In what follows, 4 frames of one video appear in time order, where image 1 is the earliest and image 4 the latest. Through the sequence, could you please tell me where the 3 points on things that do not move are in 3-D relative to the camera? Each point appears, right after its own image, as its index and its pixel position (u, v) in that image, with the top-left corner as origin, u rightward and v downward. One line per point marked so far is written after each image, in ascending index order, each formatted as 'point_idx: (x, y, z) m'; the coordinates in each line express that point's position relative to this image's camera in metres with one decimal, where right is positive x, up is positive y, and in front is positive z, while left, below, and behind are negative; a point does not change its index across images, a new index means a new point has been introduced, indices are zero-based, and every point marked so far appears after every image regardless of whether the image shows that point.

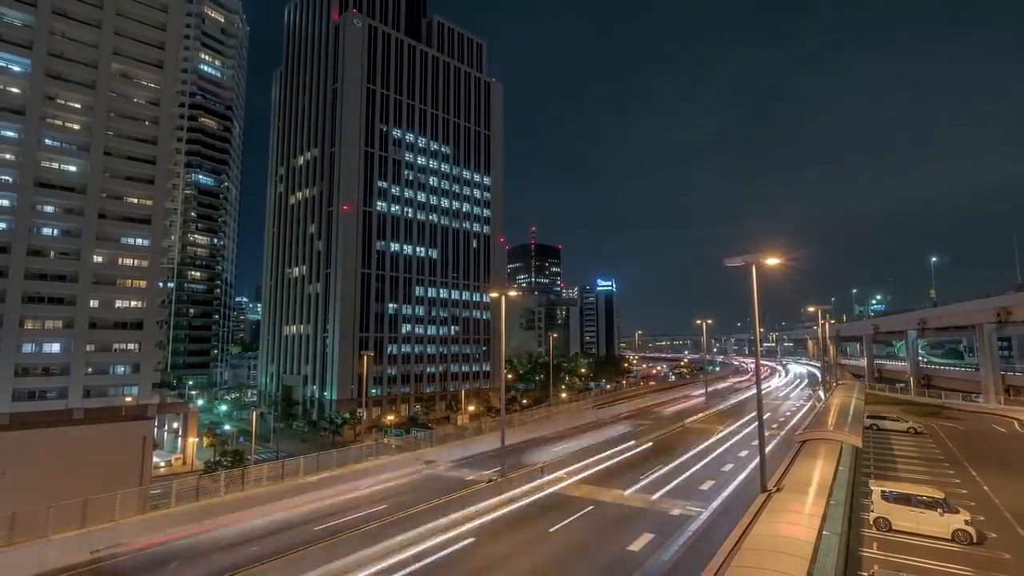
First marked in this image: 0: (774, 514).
0: (+10.4, -8.9, +18.4) m
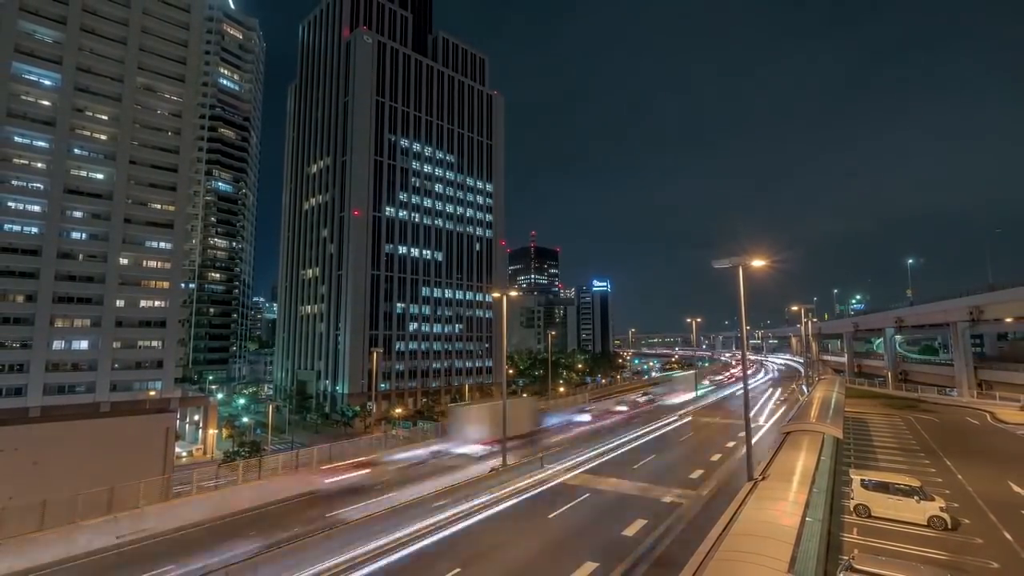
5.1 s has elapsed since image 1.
0: (+10.4, -8.8, +20.6) m
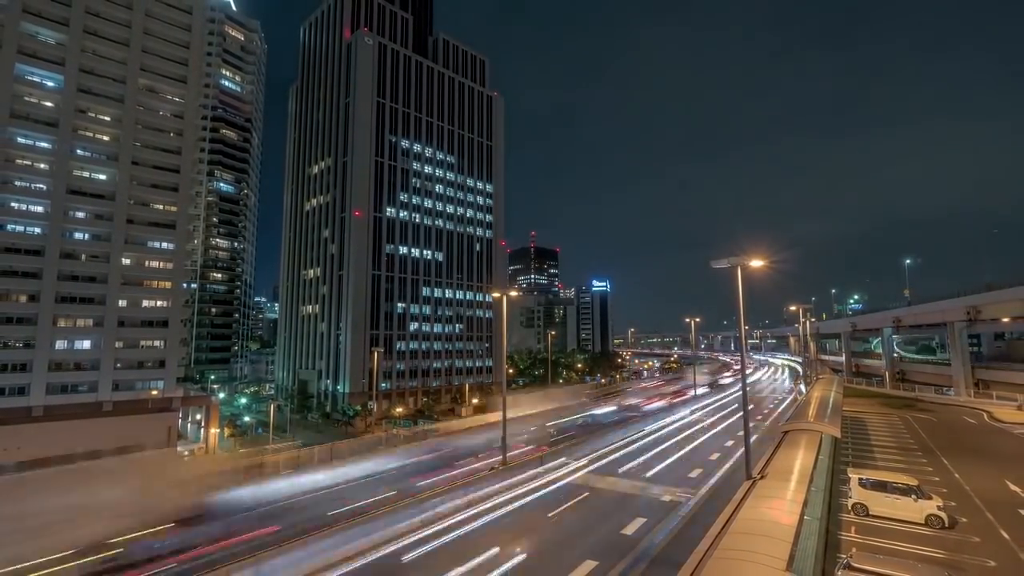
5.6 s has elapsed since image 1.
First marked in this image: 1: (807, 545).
0: (+10.4, -8.8, +20.9) m
1: (+10.4, -9.1, +17.6) m
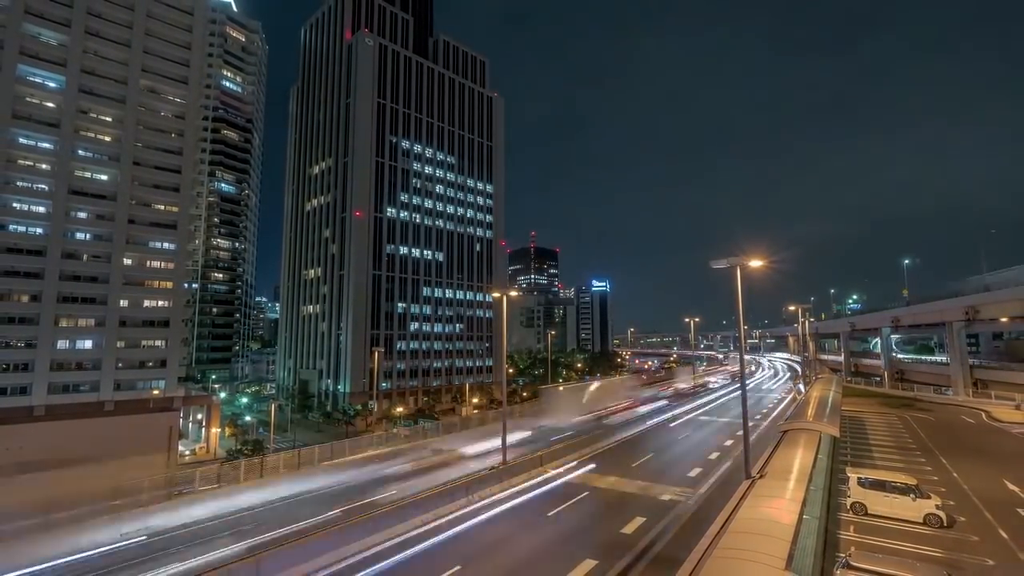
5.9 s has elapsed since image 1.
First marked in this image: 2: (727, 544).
0: (+10.4, -8.8, +21.0) m
1: (+10.4, -9.1, +17.8) m
2: (+7.1, -8.5, +16.7) m
